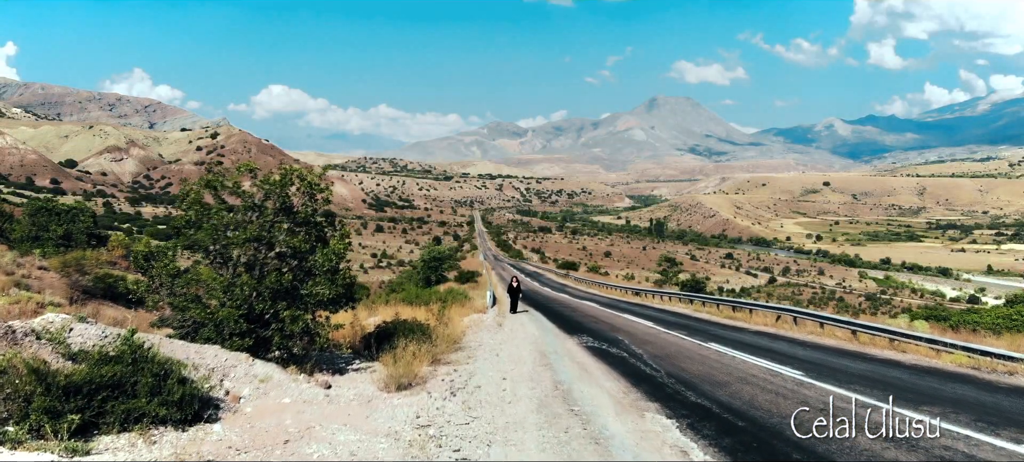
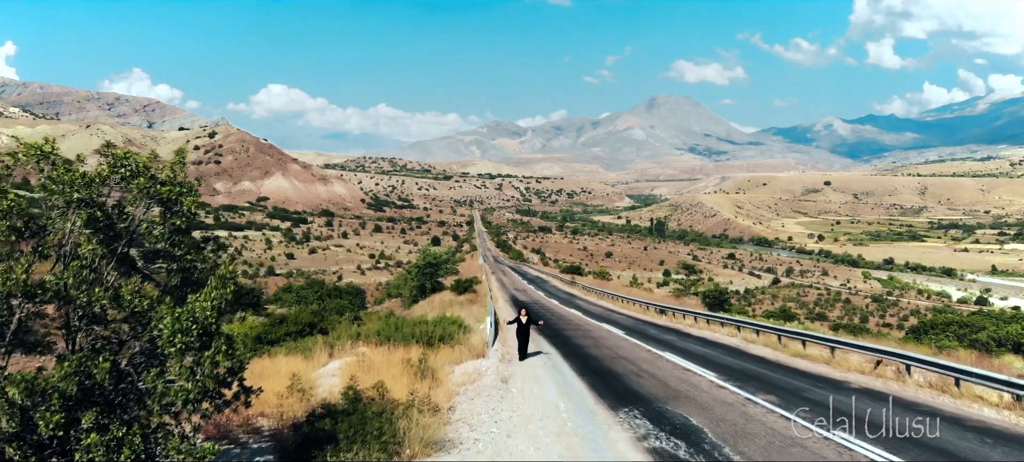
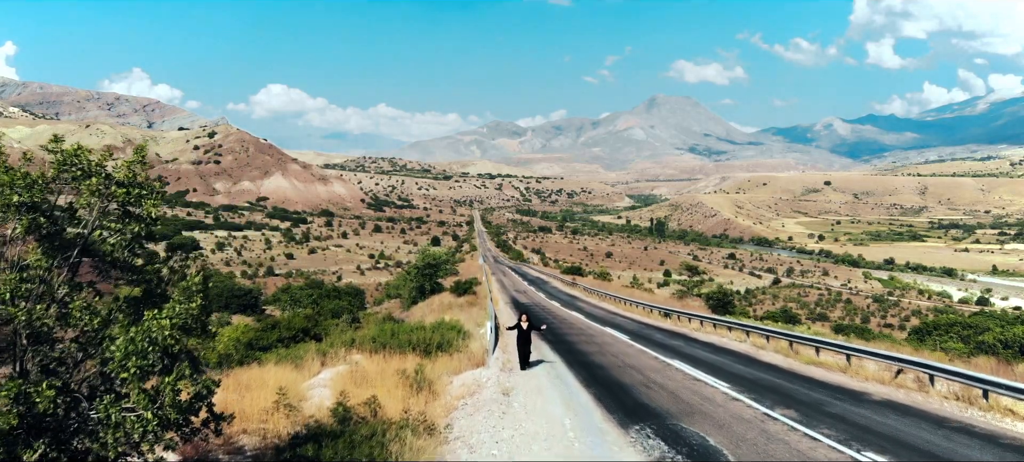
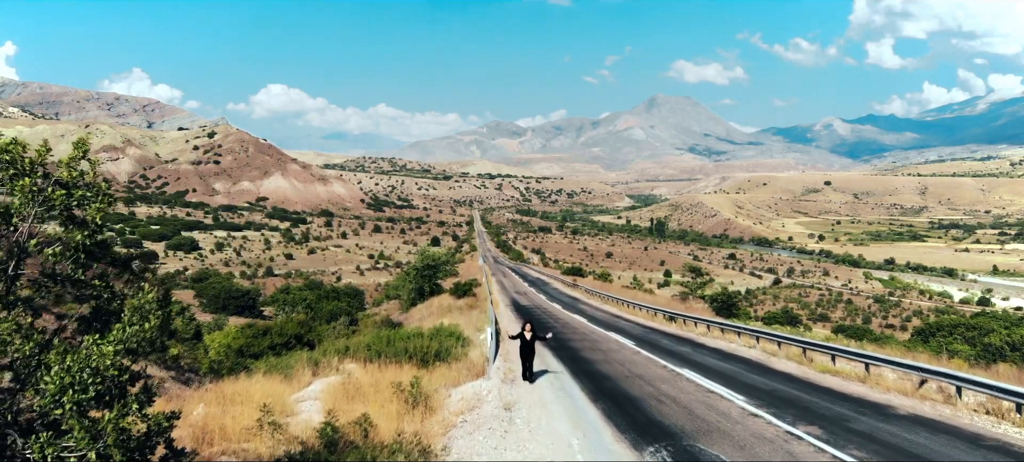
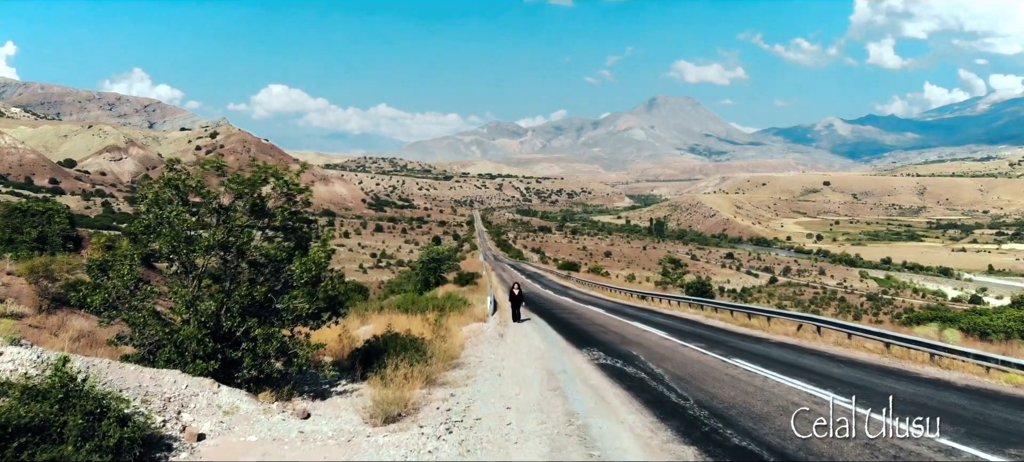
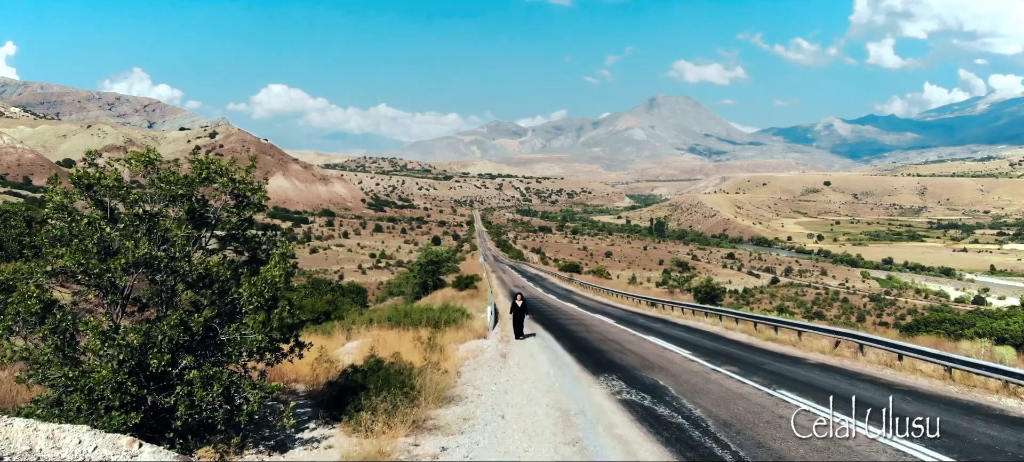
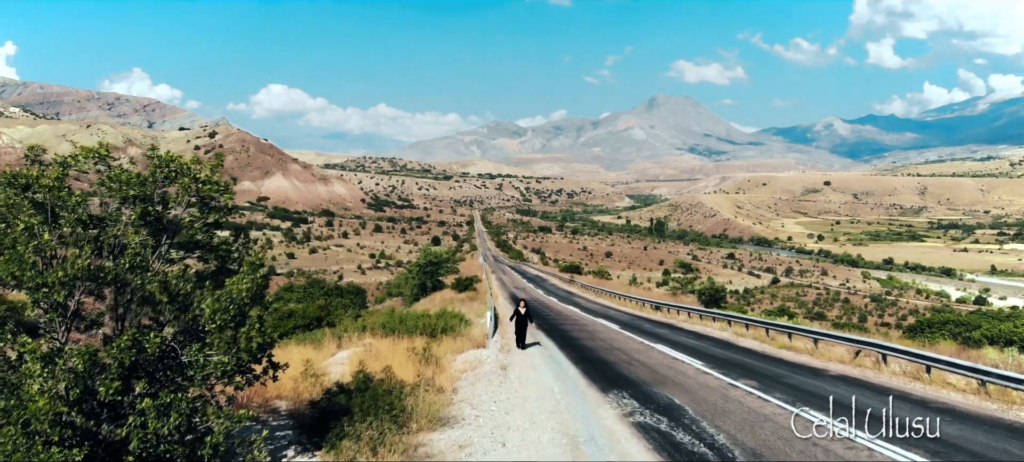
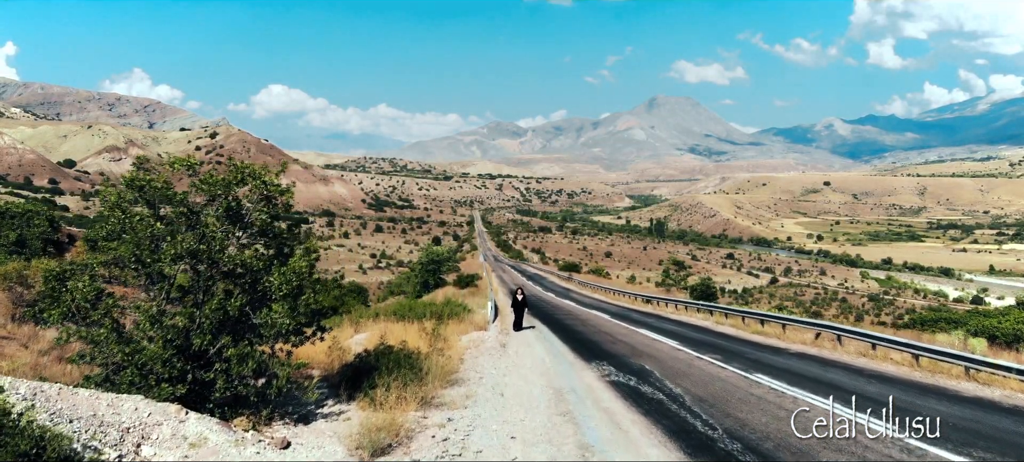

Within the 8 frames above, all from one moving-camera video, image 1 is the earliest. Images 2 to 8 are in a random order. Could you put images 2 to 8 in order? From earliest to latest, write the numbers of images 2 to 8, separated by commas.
5, 8, 6, 7, 2, 3, 4
